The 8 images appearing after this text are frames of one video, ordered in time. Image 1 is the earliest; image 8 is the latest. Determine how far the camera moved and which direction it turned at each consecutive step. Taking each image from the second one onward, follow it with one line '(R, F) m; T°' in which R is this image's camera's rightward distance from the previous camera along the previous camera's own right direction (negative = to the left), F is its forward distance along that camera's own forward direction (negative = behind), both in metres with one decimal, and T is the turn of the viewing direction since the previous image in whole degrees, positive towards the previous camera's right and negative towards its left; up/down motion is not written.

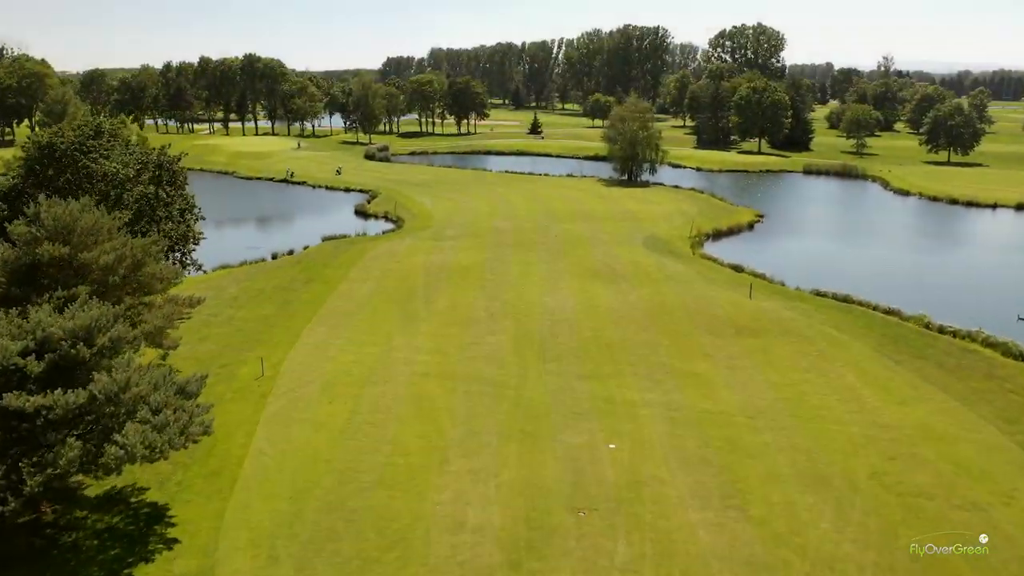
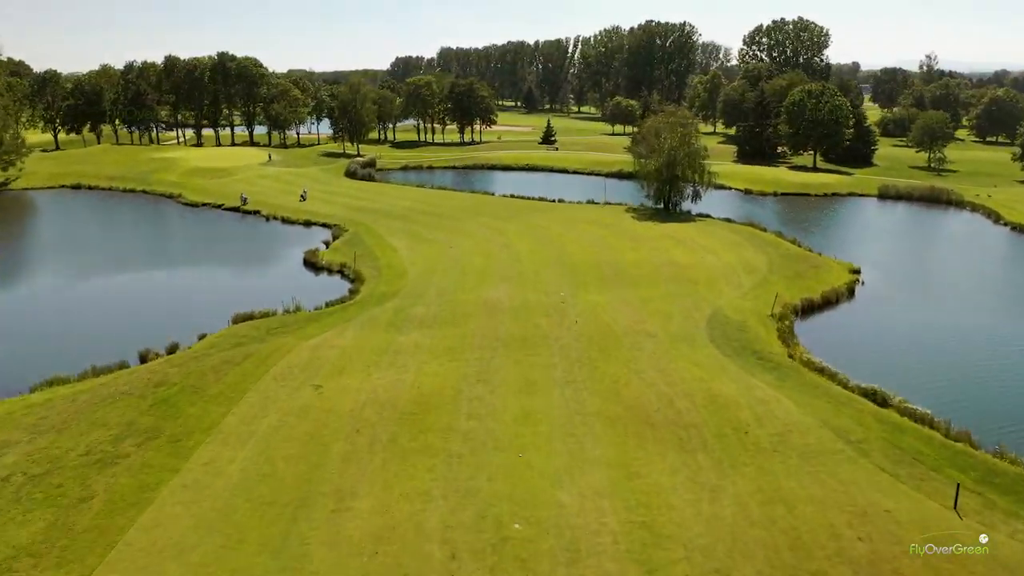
(+0.7, +17.4) m; -1°
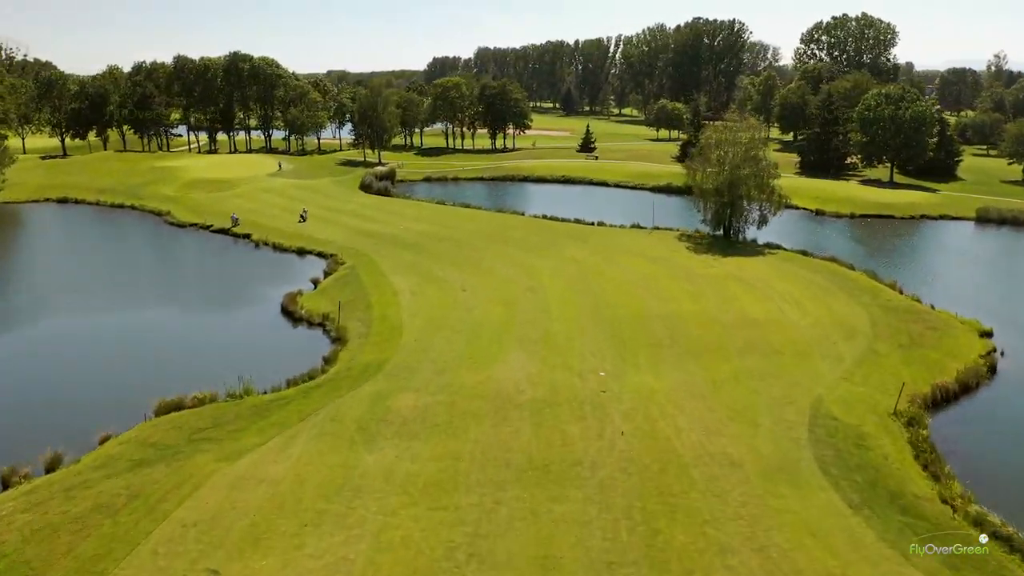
(+0.5, +10.1) m; -3°
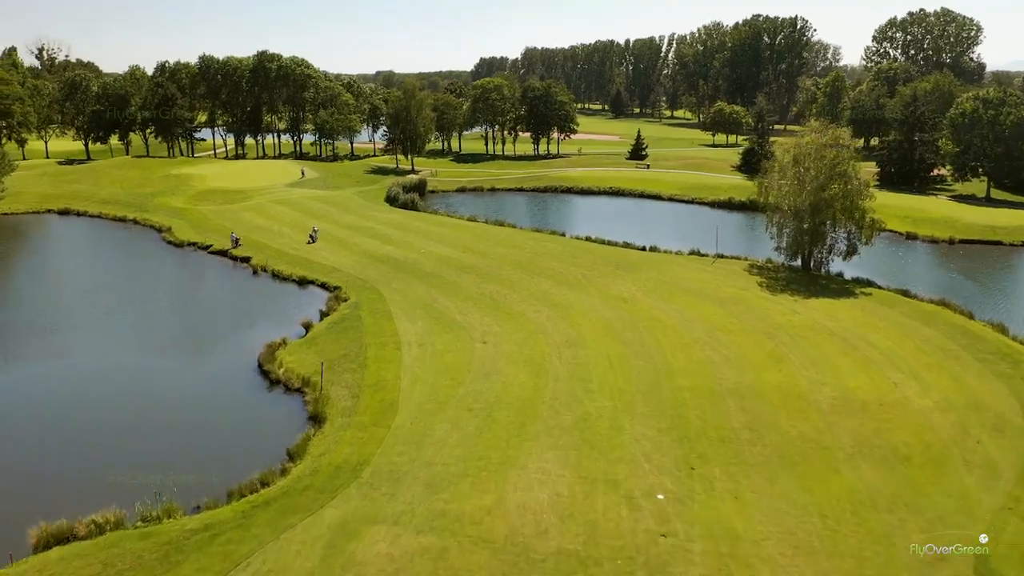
(+0.6, +8.4) m; -3°
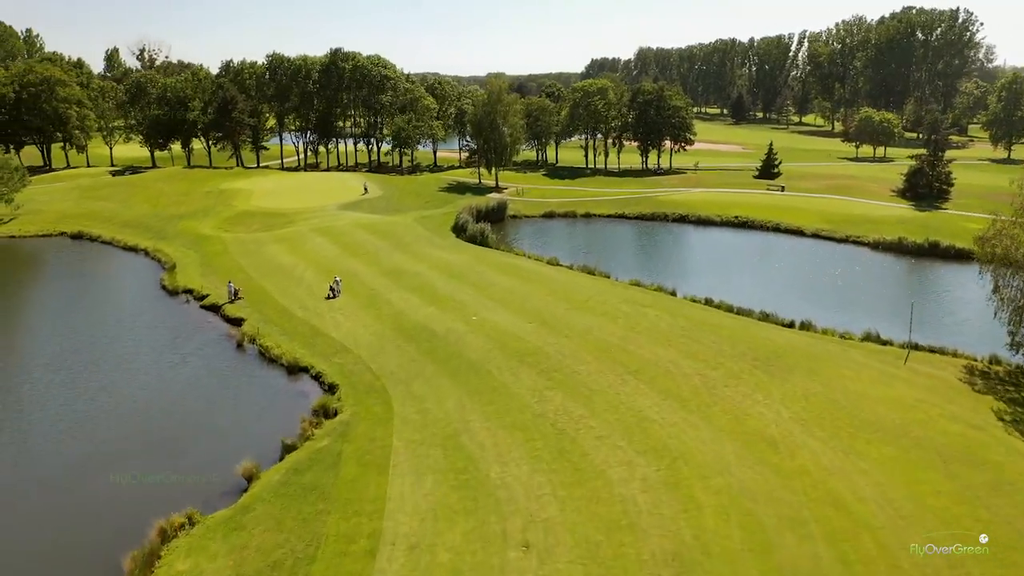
(+0.8, +15.2) m; -7°
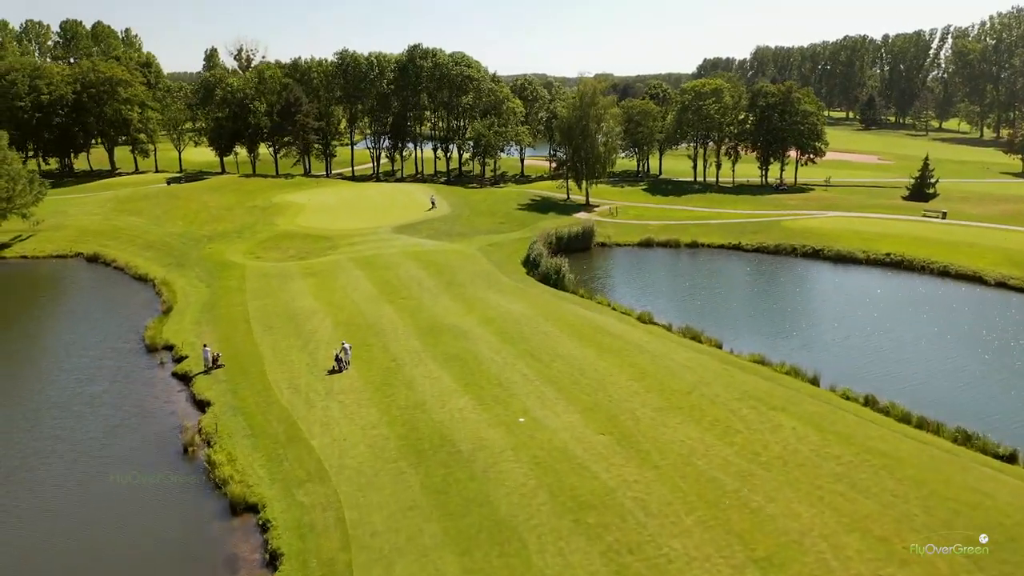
(+1.1, +11.8) m; -7°
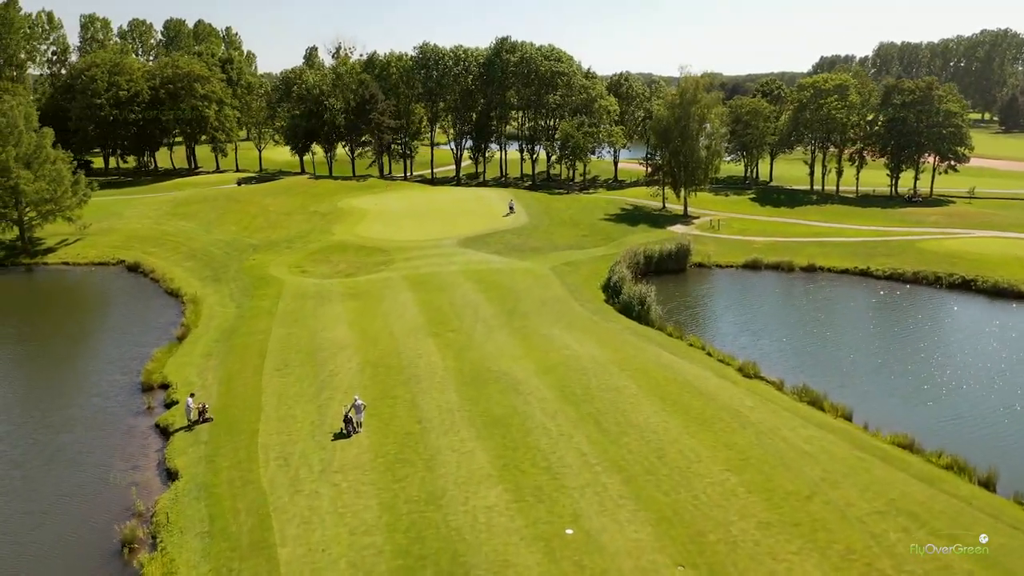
(+1.1, +7.3) m; -7°
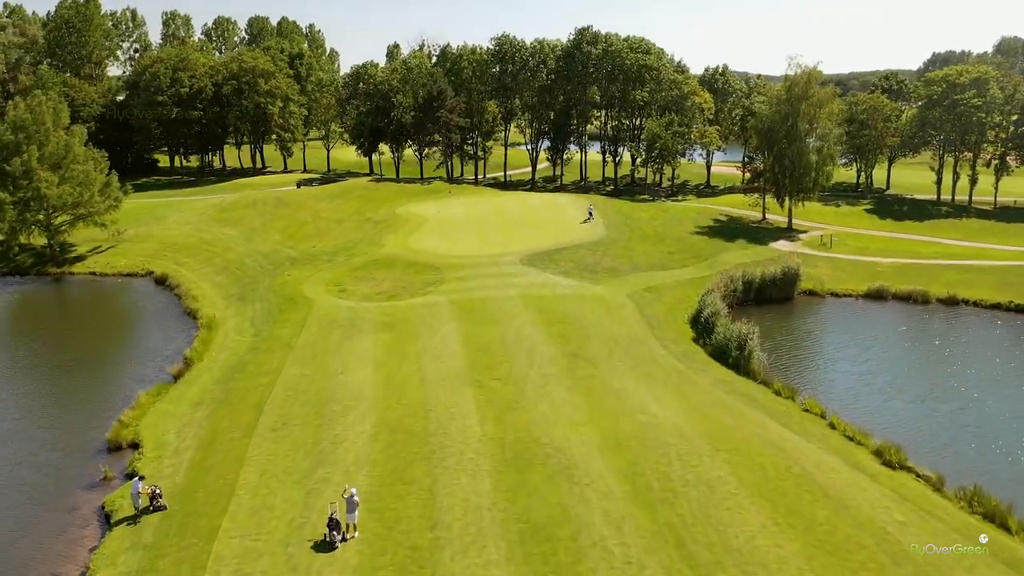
(+0.7, +7.0) m; -6°
